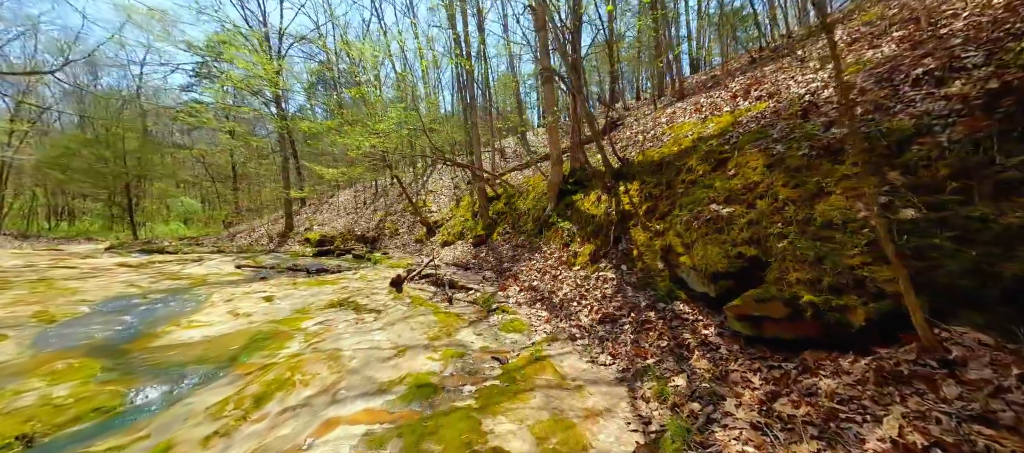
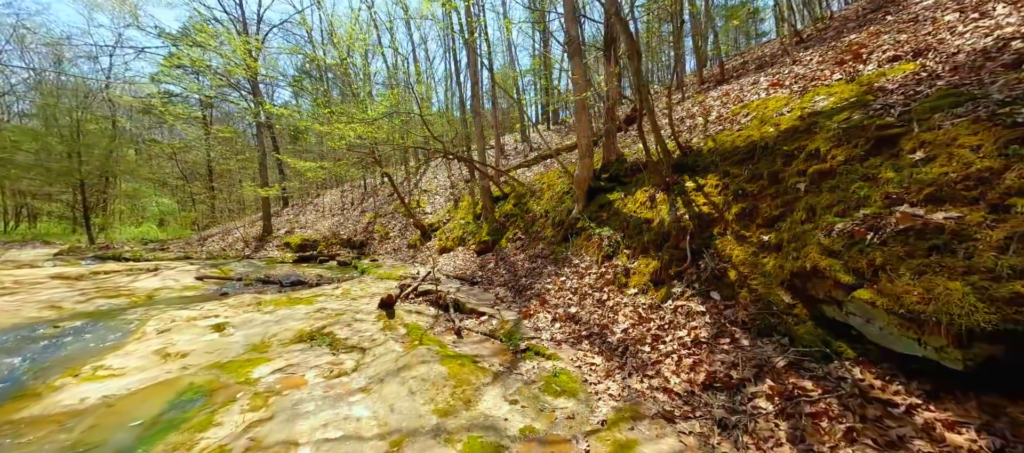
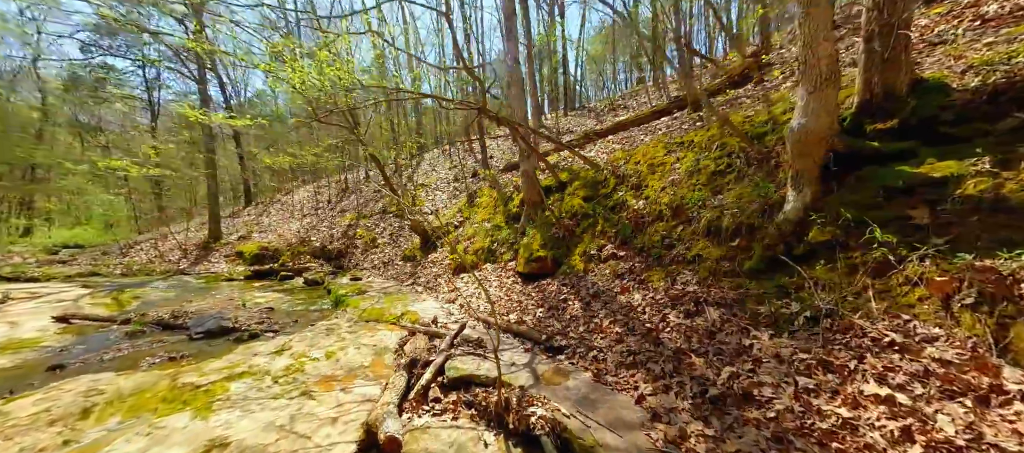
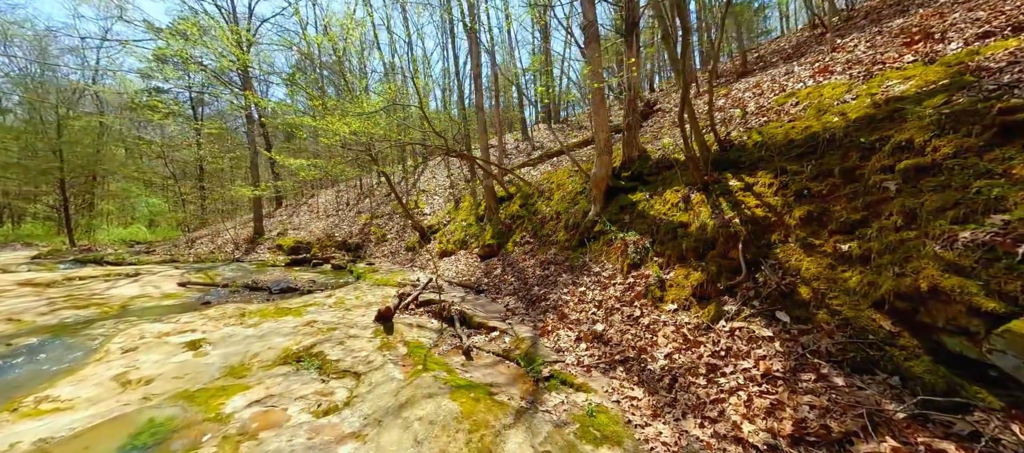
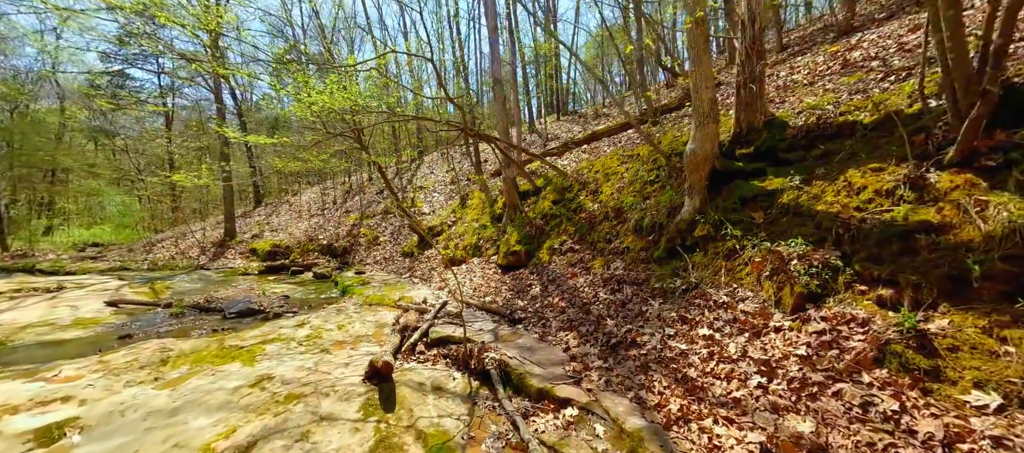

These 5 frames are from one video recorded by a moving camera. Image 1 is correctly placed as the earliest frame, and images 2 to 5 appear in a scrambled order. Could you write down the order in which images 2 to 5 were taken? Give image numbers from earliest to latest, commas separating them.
2, 4, 5, 3
